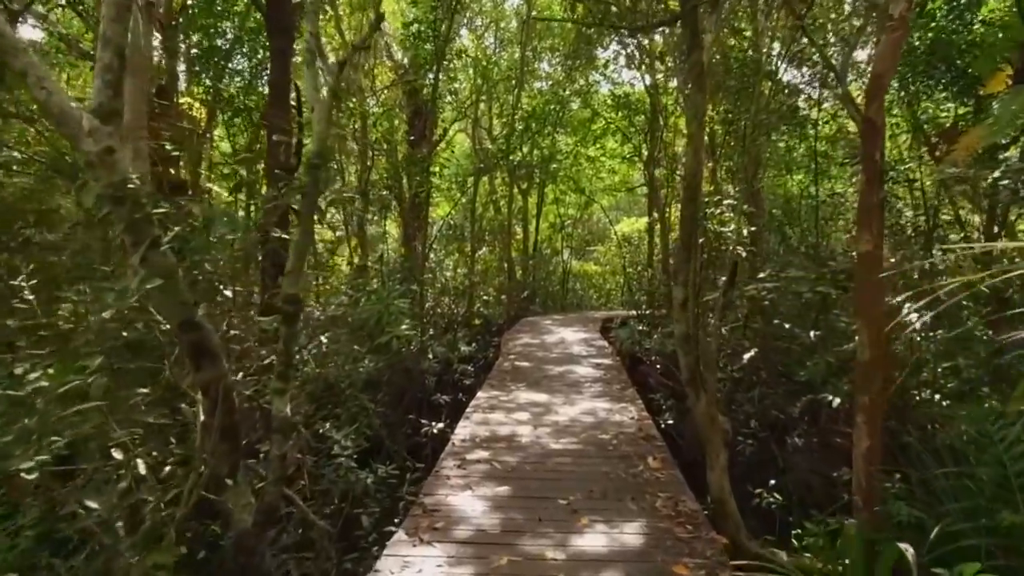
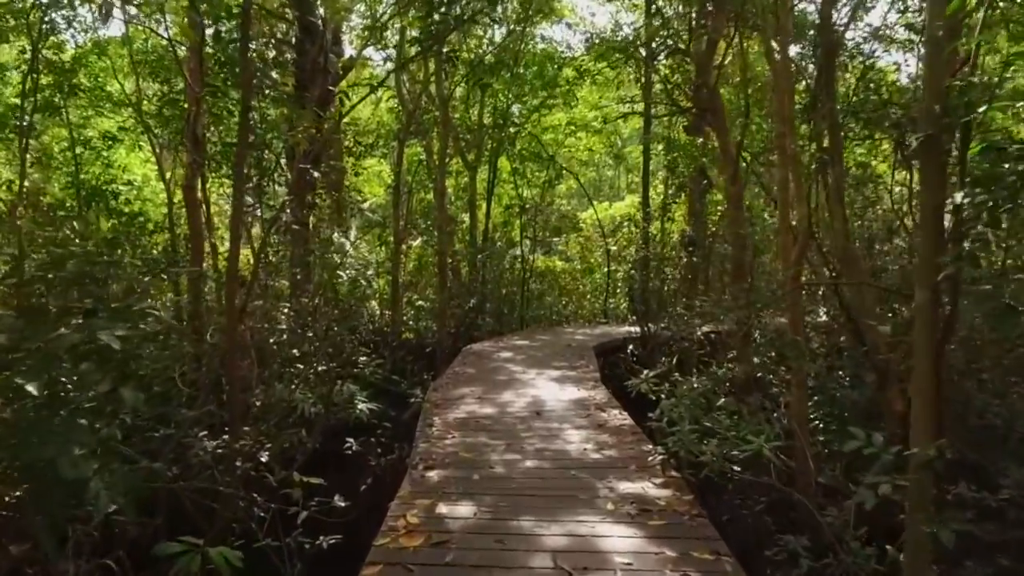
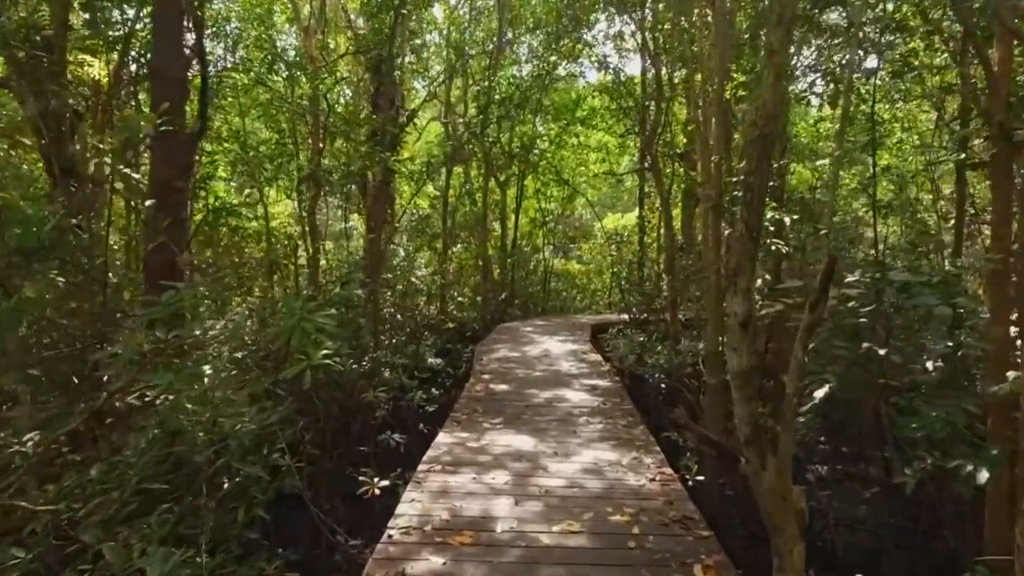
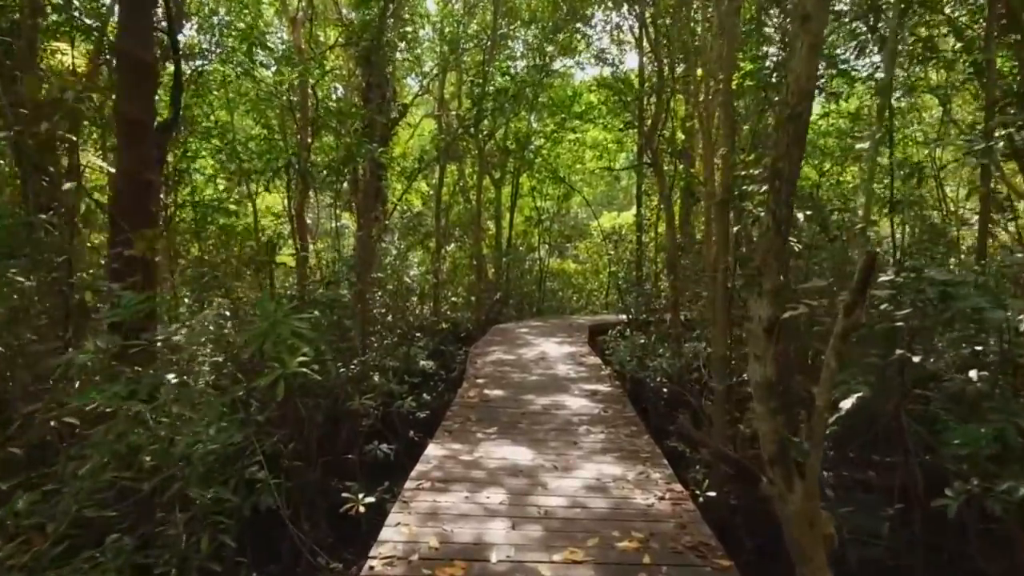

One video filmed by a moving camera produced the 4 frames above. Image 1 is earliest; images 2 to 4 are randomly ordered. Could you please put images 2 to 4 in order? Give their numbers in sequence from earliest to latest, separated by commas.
3, 4, 2
